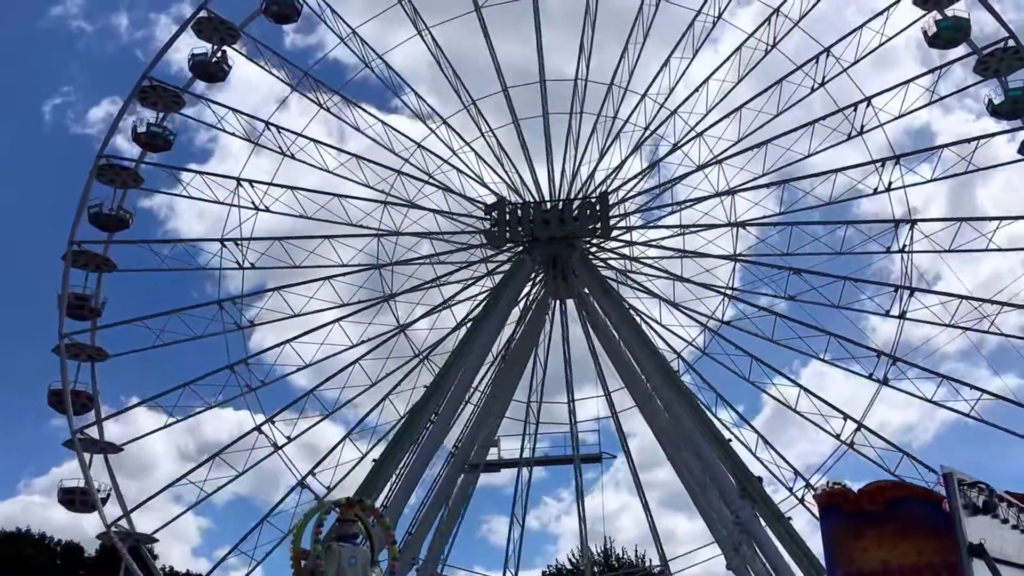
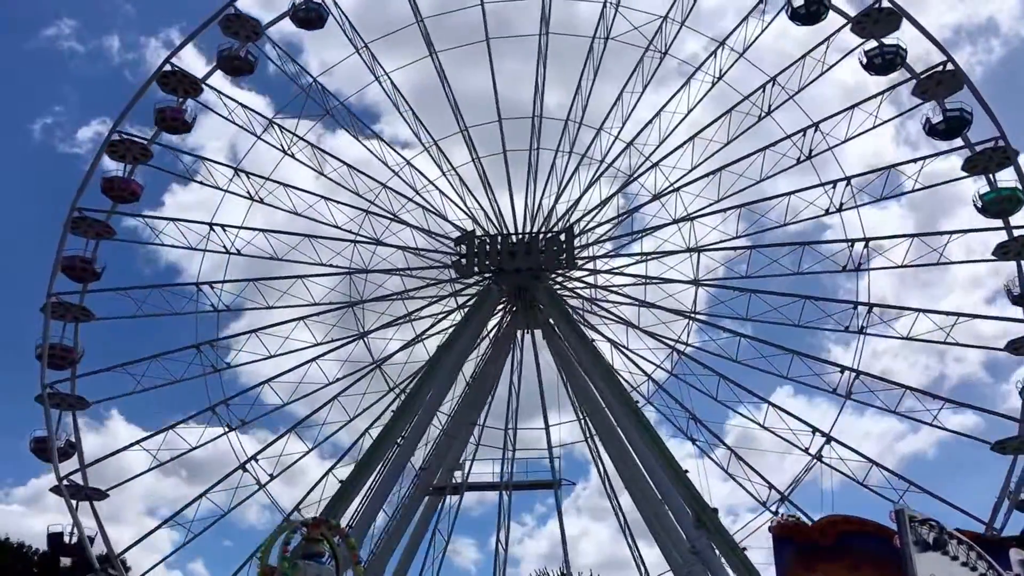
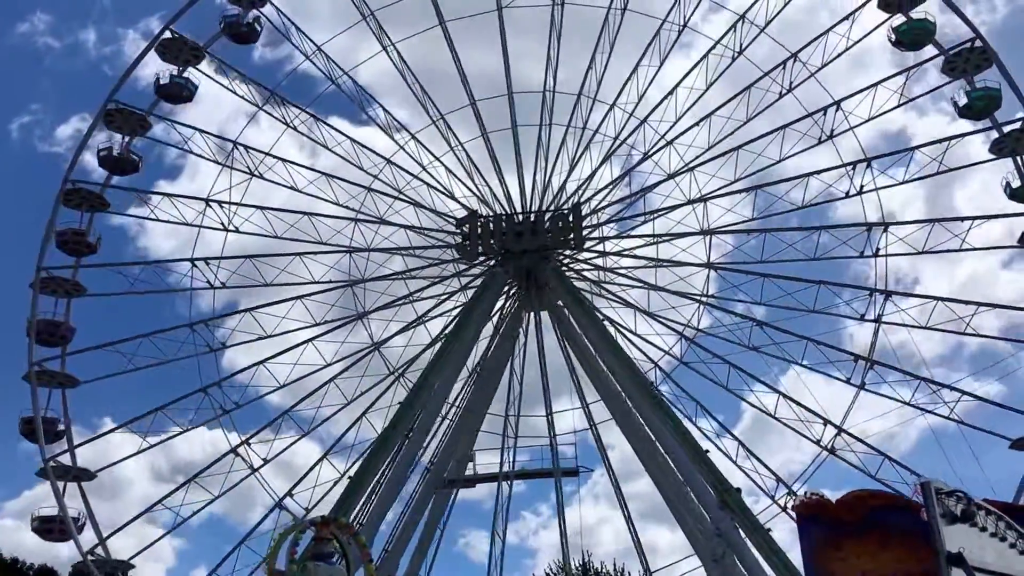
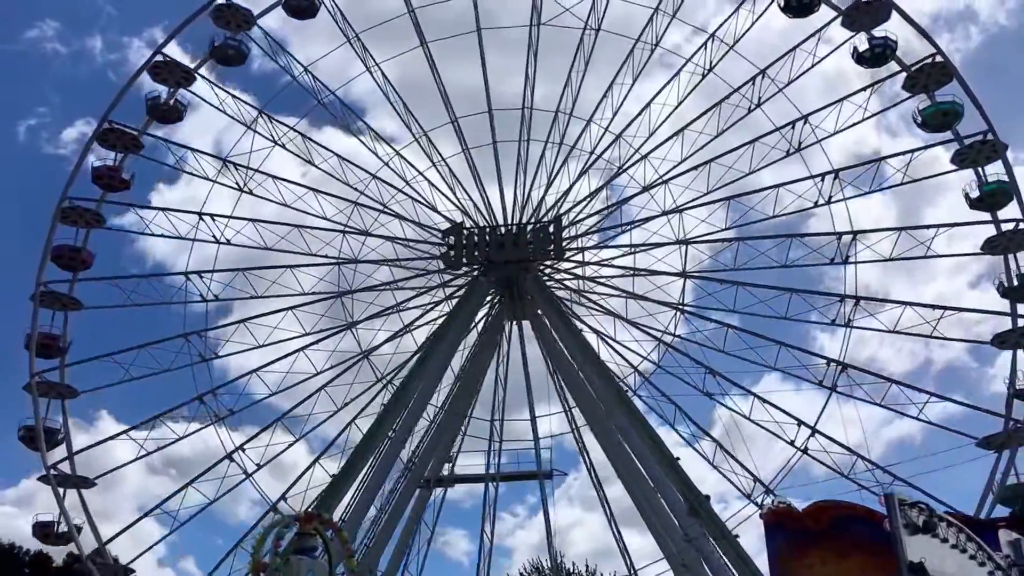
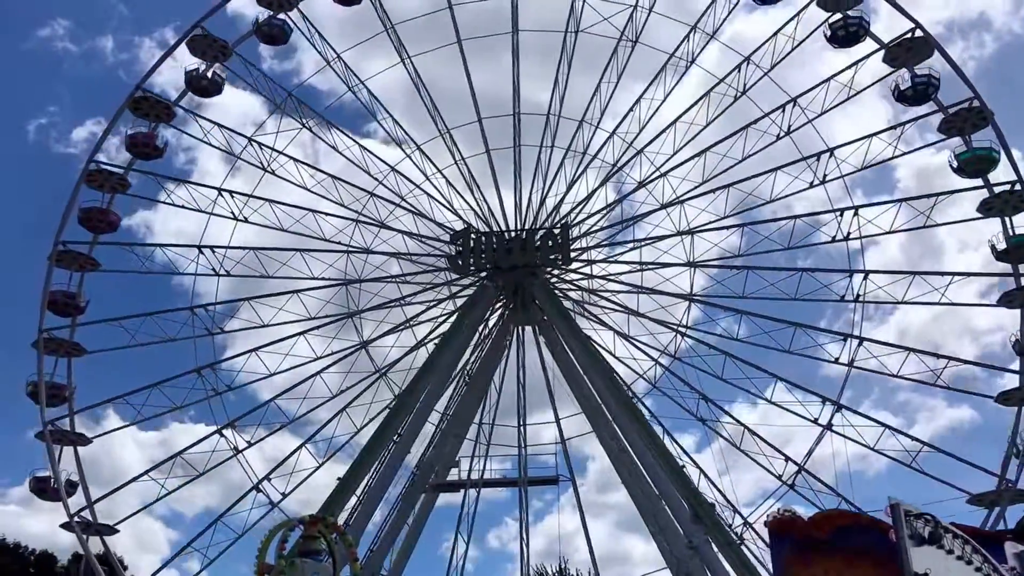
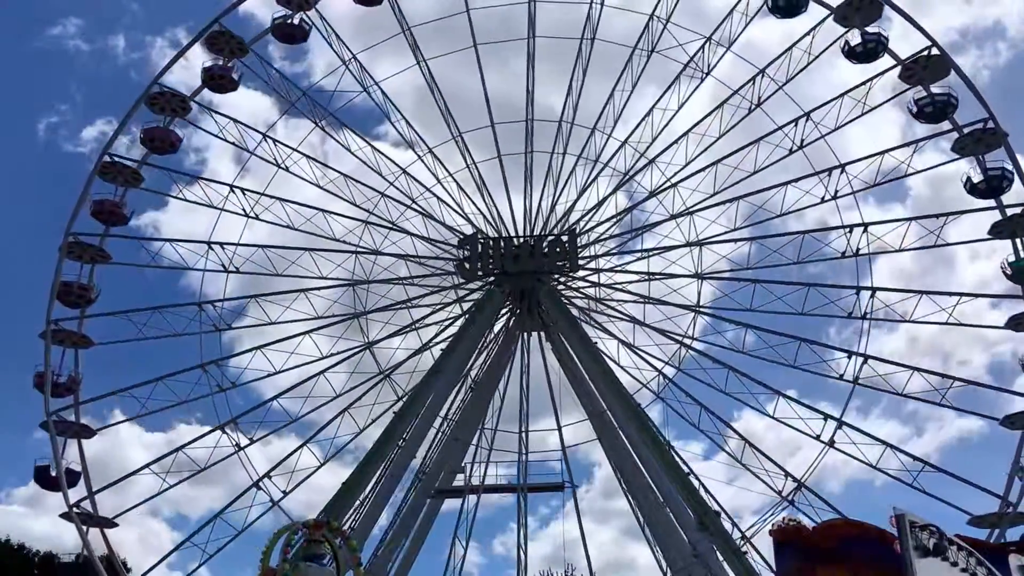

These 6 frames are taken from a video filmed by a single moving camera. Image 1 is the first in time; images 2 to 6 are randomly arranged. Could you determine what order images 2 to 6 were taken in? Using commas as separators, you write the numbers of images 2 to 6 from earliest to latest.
3, 4, 5, 2, 6
